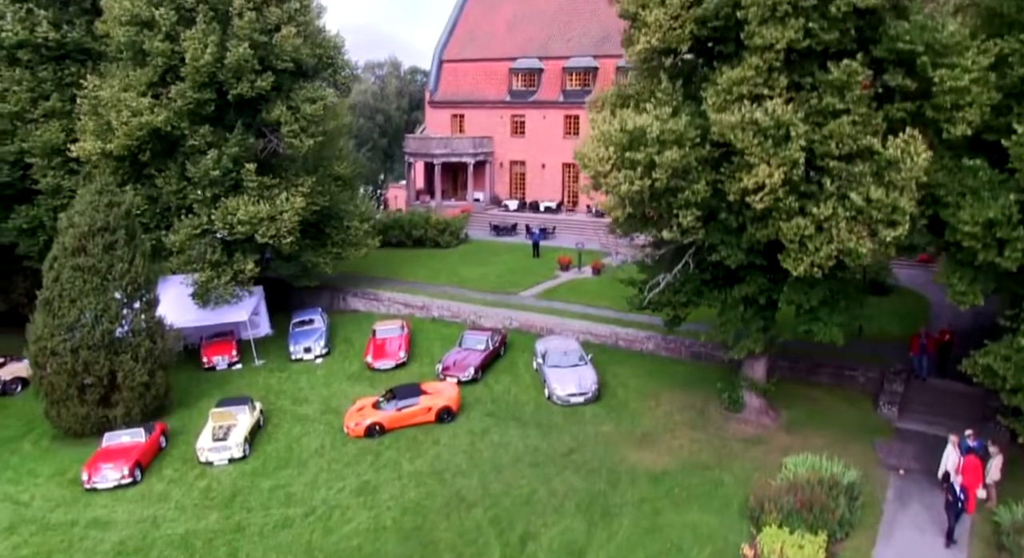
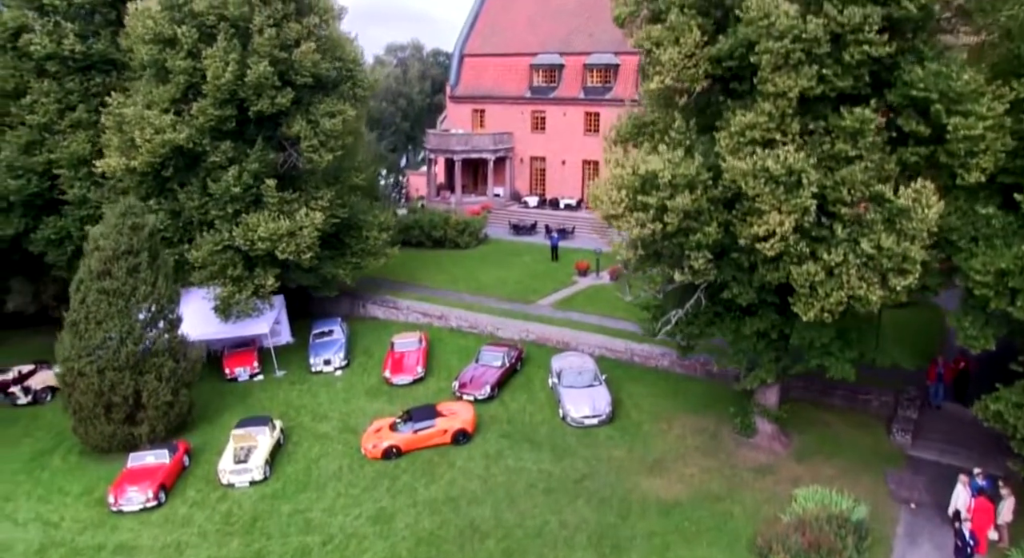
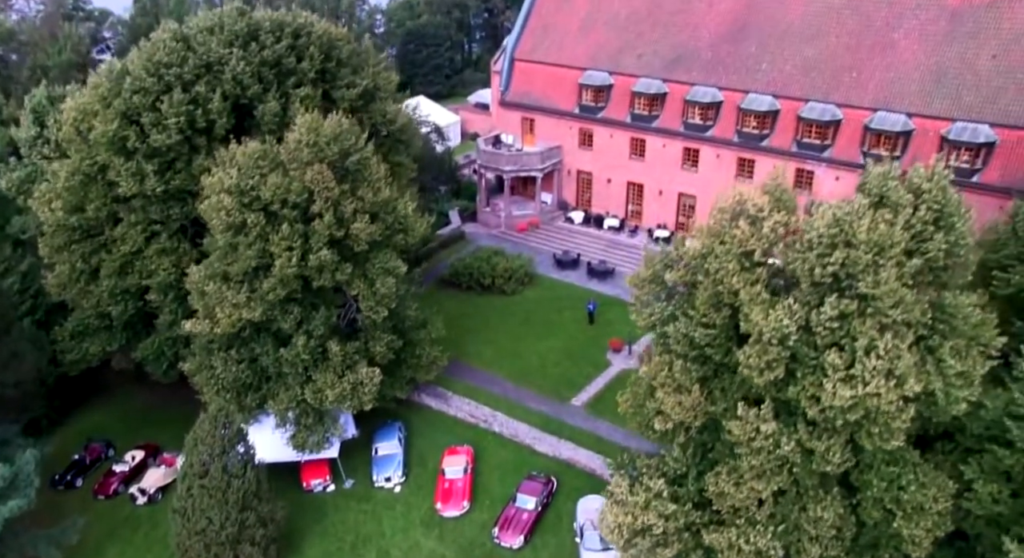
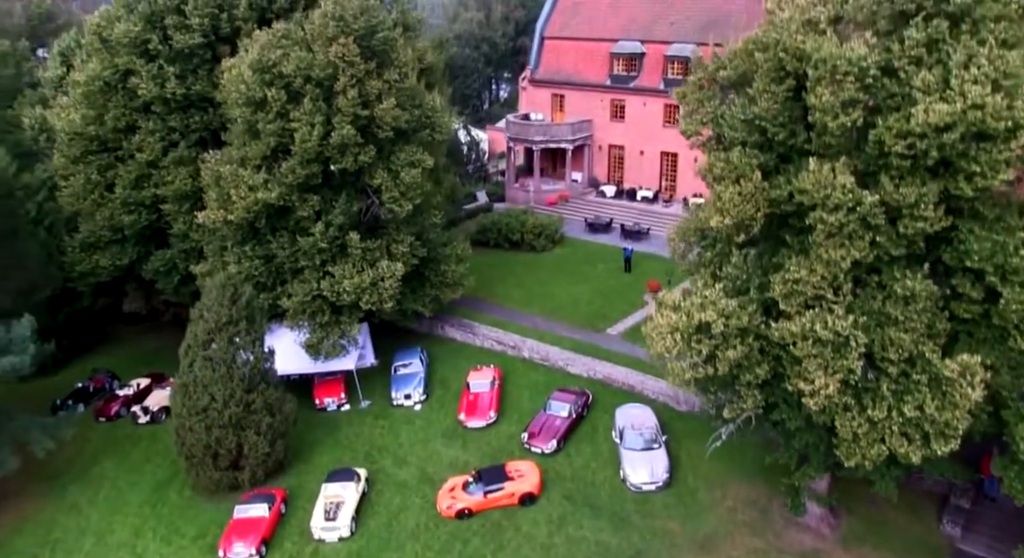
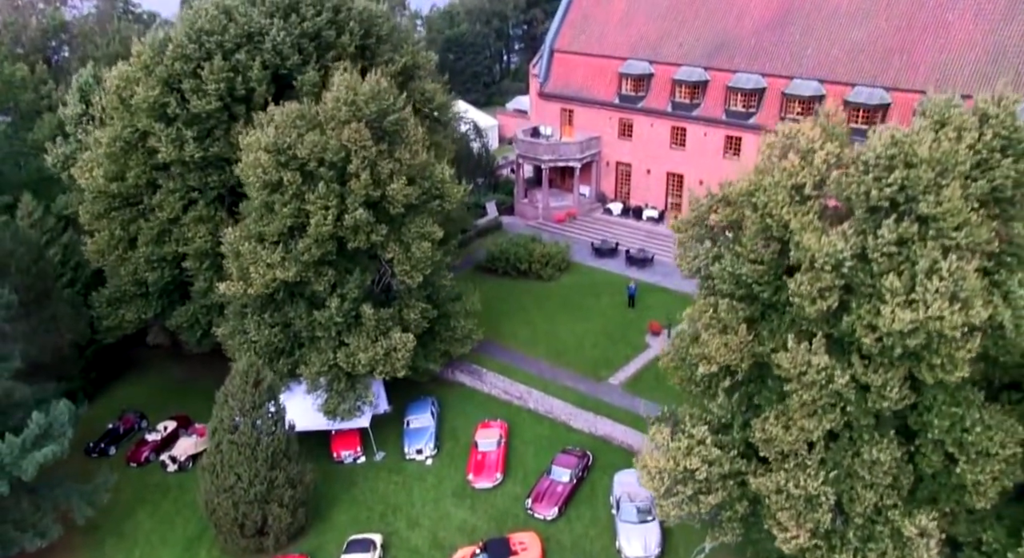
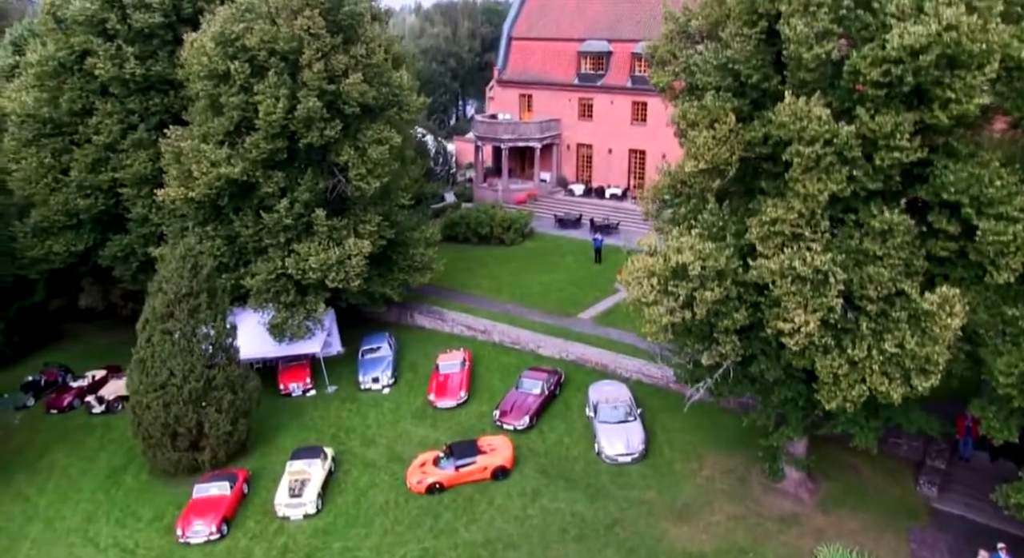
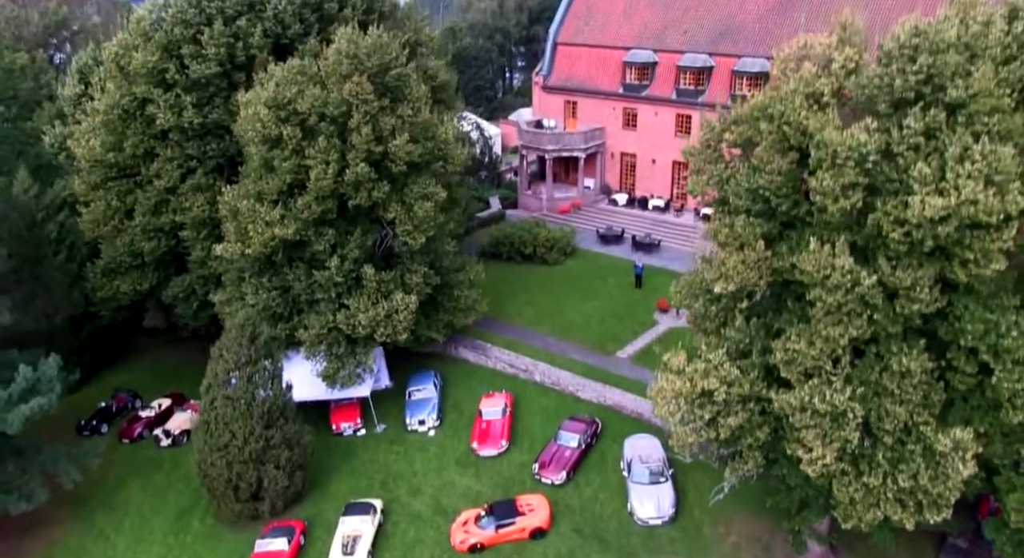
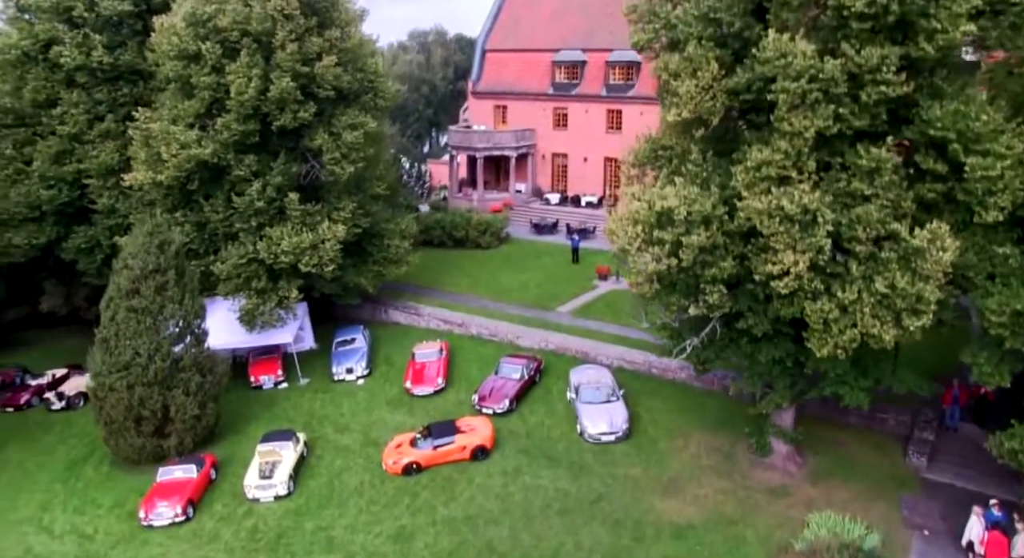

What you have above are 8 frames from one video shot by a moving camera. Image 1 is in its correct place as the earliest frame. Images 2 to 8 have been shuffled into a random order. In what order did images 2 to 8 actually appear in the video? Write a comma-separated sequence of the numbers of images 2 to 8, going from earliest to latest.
2, 8, 6, 4, 7, 5, 3
